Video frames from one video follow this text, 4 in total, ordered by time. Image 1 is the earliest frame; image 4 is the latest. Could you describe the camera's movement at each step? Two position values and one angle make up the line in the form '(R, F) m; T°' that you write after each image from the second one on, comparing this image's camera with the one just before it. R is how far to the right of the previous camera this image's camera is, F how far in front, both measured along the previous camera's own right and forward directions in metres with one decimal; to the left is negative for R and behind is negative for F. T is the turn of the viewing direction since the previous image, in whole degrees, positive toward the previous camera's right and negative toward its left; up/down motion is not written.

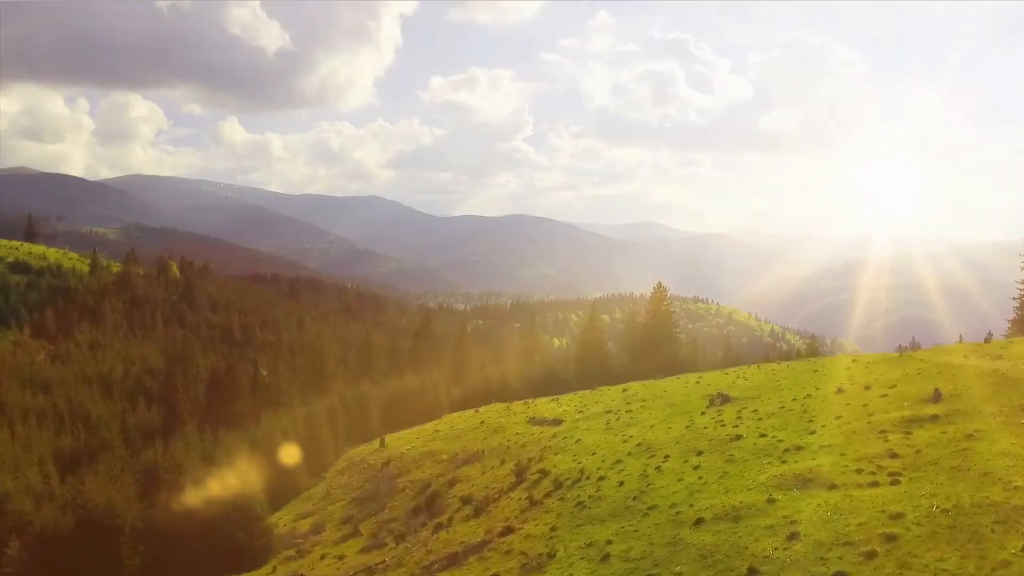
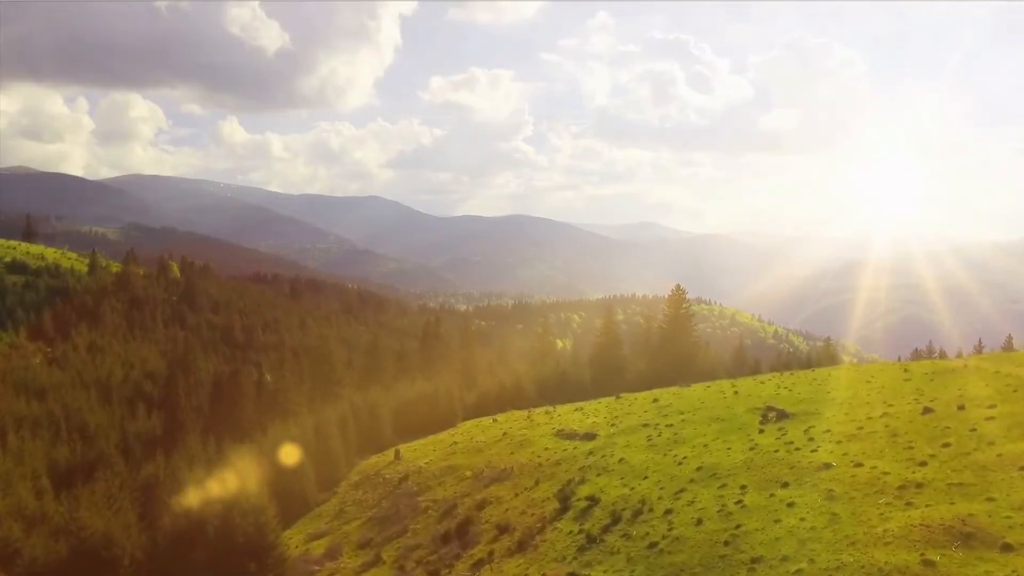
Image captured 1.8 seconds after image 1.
(-2.7, +4.7) m; 0°
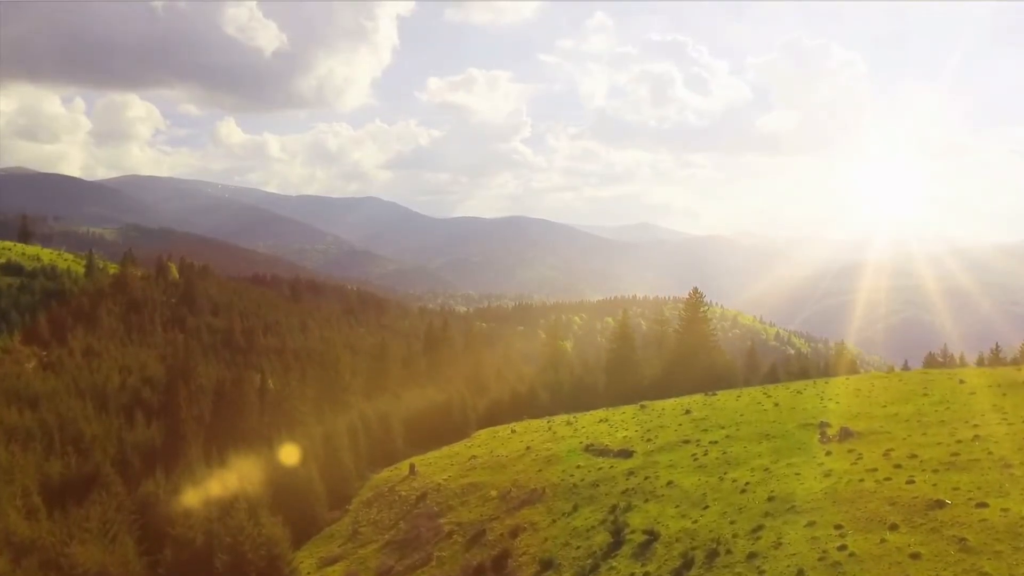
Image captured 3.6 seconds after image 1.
(-2.7, +4.6) m; 0°
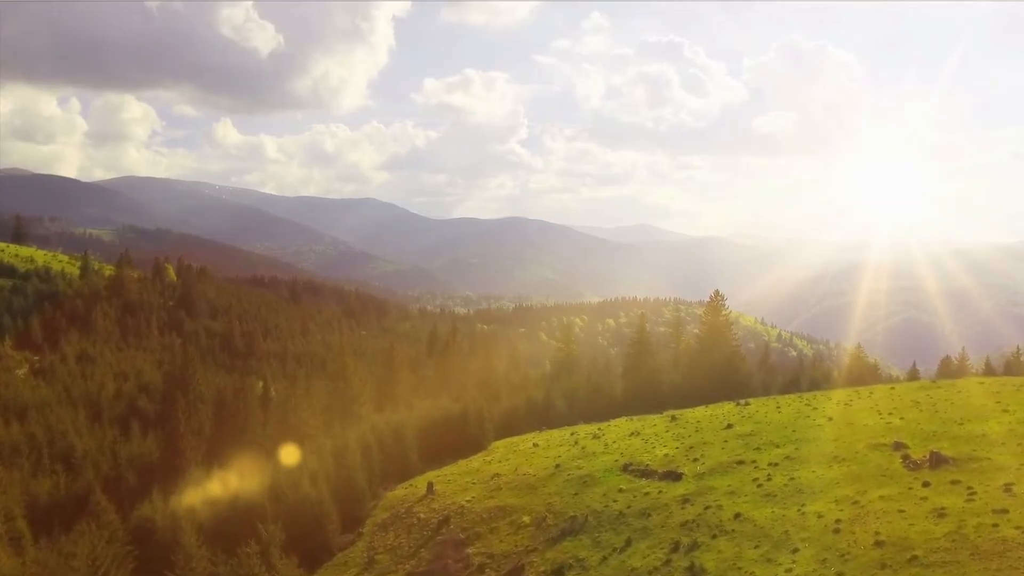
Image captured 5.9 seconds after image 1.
(-2.9, +5.6) m; 0°
